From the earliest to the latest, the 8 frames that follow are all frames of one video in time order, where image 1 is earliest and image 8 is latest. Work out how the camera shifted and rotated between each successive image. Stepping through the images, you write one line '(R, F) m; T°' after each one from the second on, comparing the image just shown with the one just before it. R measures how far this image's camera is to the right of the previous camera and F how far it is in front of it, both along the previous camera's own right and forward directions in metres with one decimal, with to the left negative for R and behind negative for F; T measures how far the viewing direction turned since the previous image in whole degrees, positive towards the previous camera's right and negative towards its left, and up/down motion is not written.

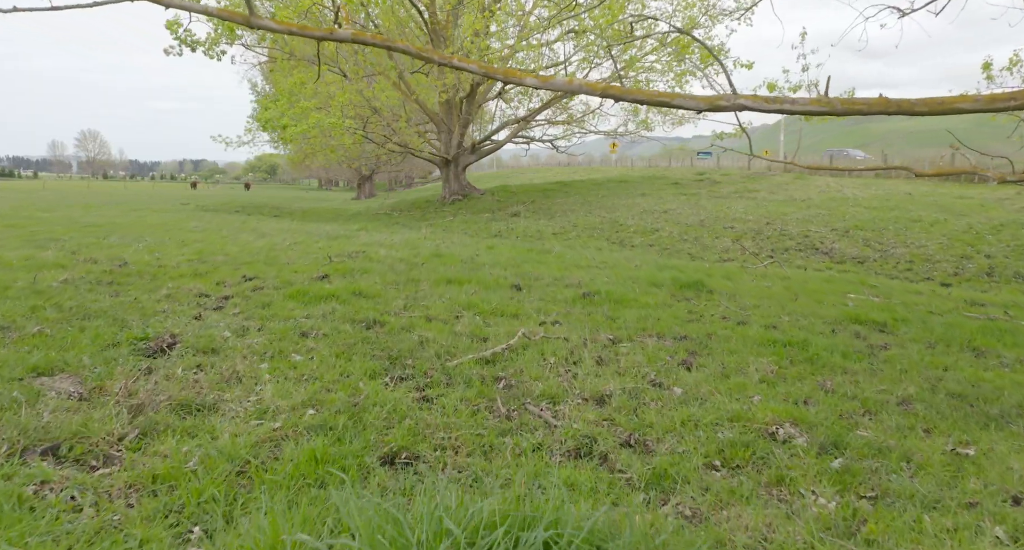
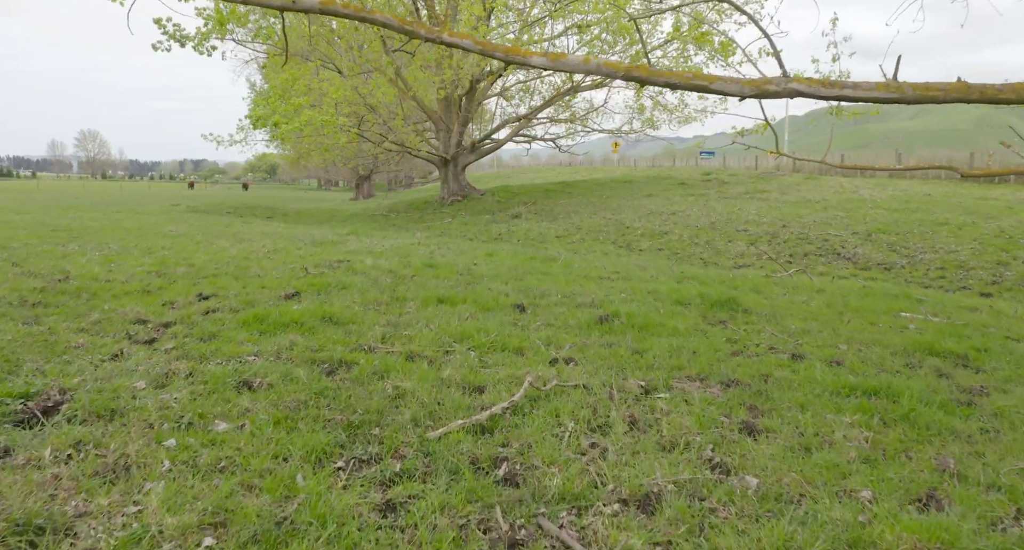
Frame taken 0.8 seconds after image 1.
(0.0, +1.7) m; 0°
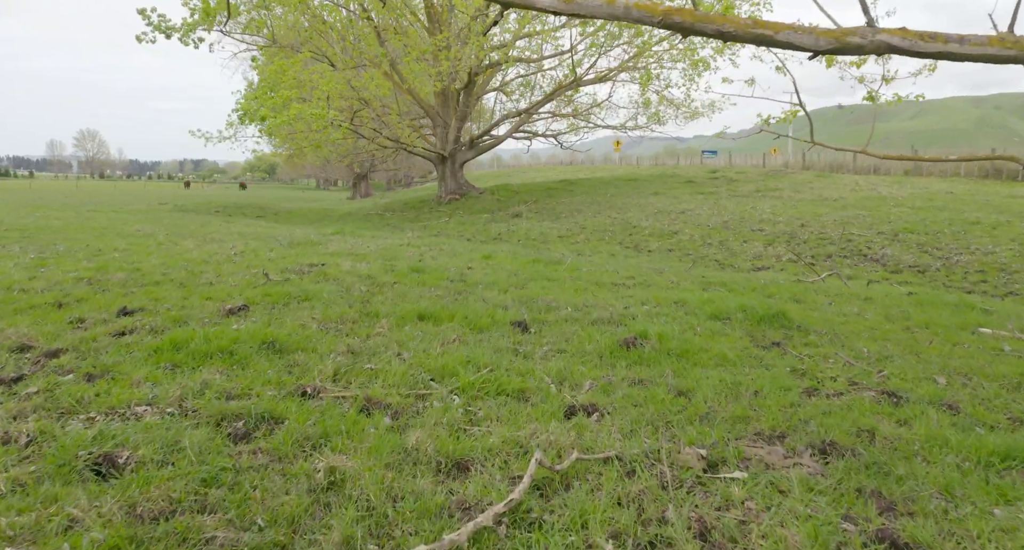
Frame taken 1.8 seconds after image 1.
(0.0, +1.9) m; 0°
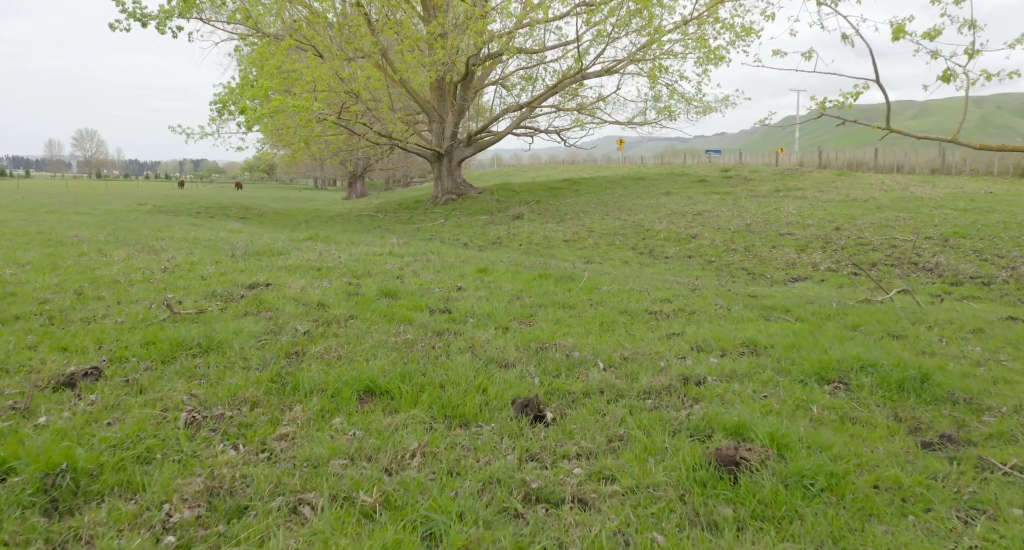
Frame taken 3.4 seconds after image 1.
(0.0, +2.9) m; 0°
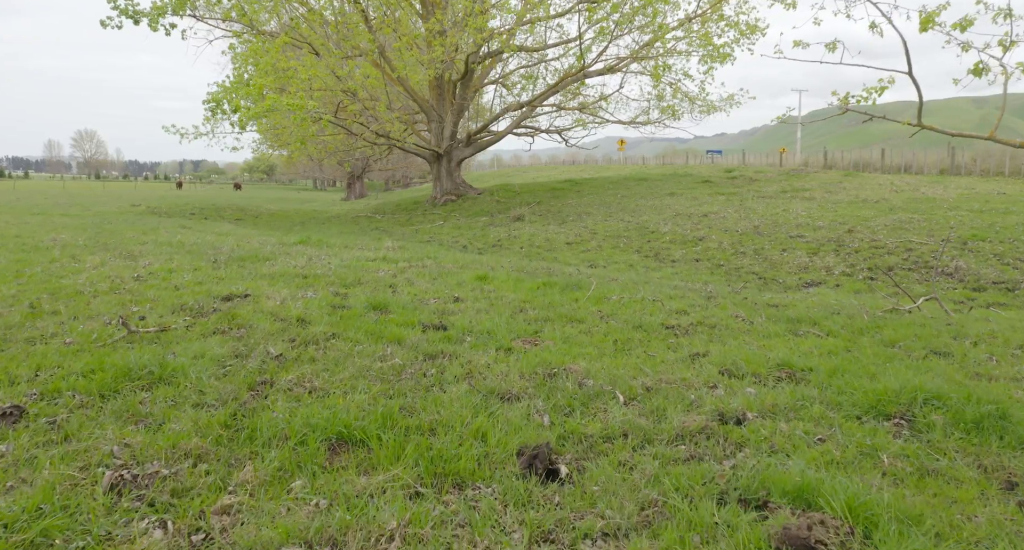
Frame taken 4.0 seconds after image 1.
(0.0, +0.9) m; 0°
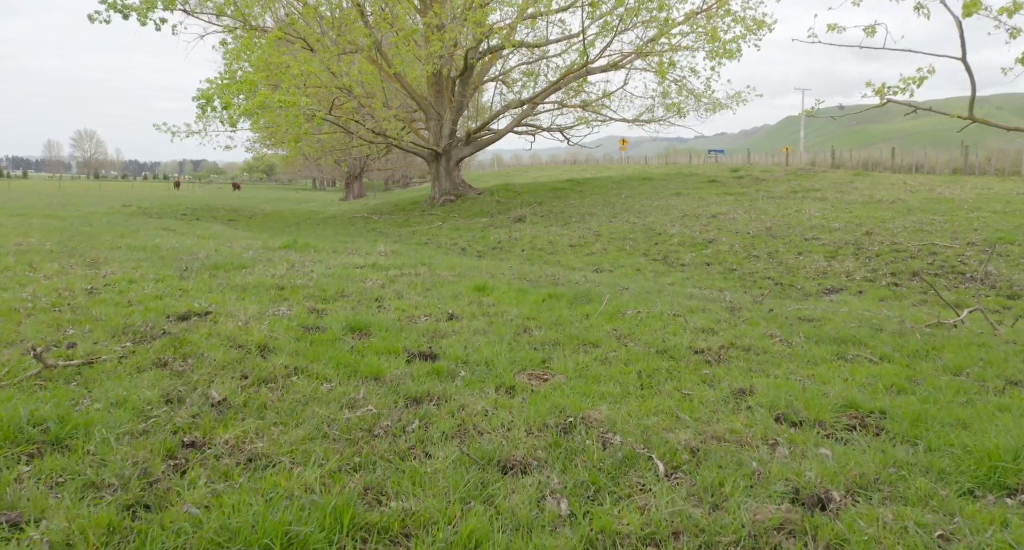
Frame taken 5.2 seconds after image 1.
(0.0, +1.2) m; 0°
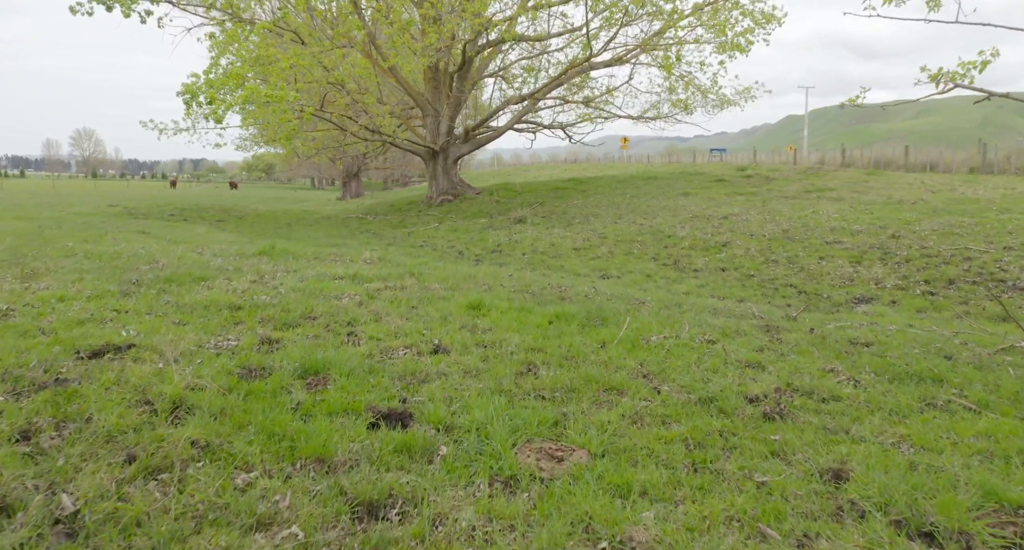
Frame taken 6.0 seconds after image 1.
(0.0, +1.5) m; 0°
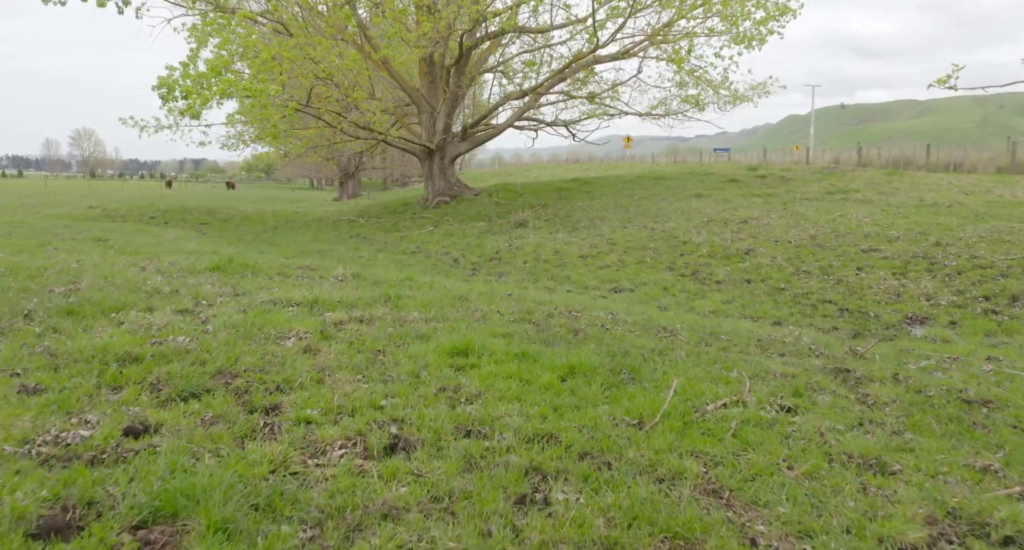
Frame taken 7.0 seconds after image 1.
(0.0, +2.2) m; 0°
